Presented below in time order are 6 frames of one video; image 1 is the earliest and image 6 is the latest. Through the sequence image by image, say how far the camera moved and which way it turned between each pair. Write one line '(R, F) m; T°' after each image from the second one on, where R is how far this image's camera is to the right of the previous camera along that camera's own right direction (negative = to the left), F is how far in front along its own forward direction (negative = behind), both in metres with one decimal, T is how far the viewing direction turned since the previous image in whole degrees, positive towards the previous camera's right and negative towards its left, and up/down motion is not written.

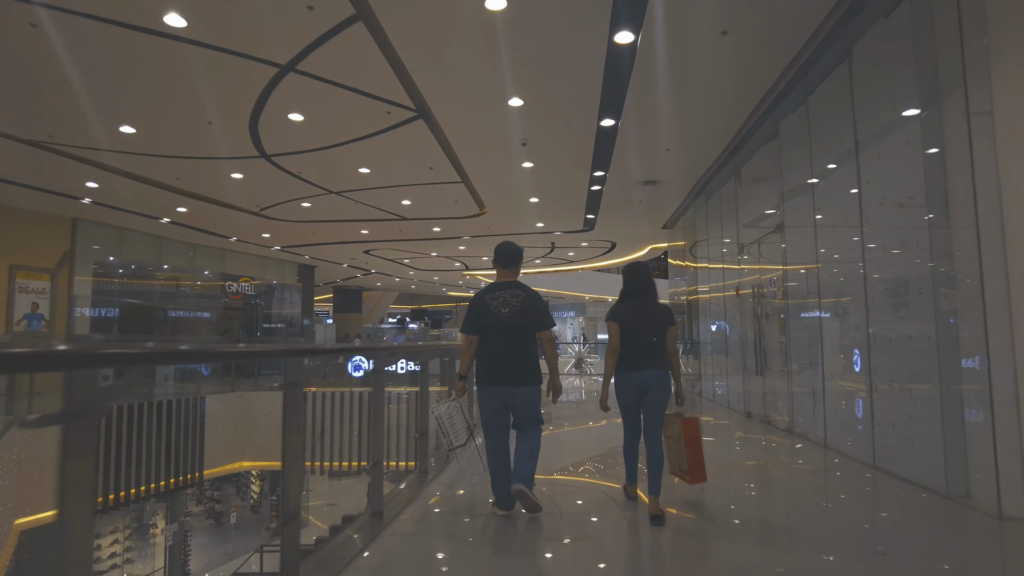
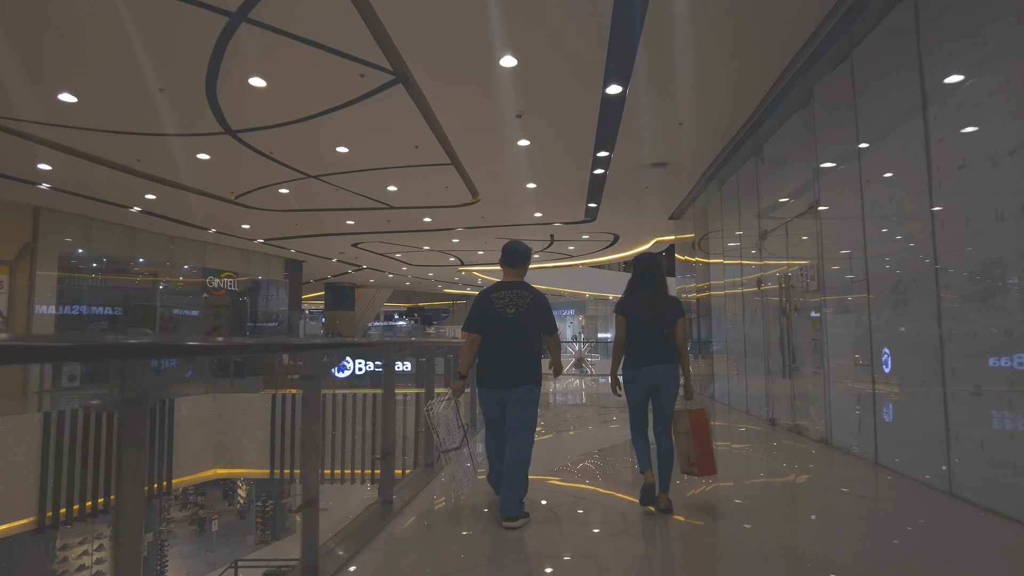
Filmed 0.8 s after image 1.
(0.0, +0.3) m; 0°
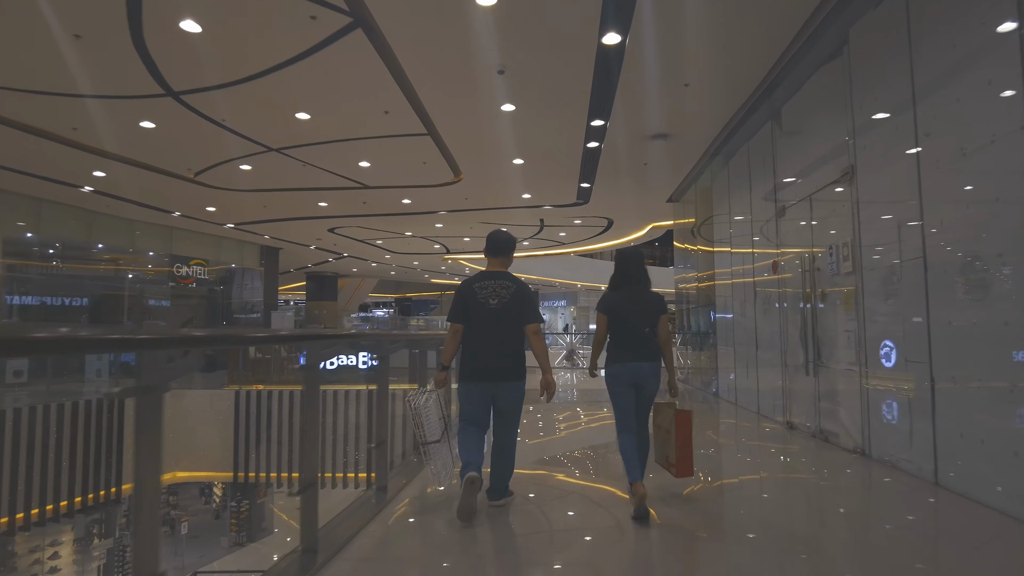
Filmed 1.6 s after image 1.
(0.0, +0.4) m; +1°
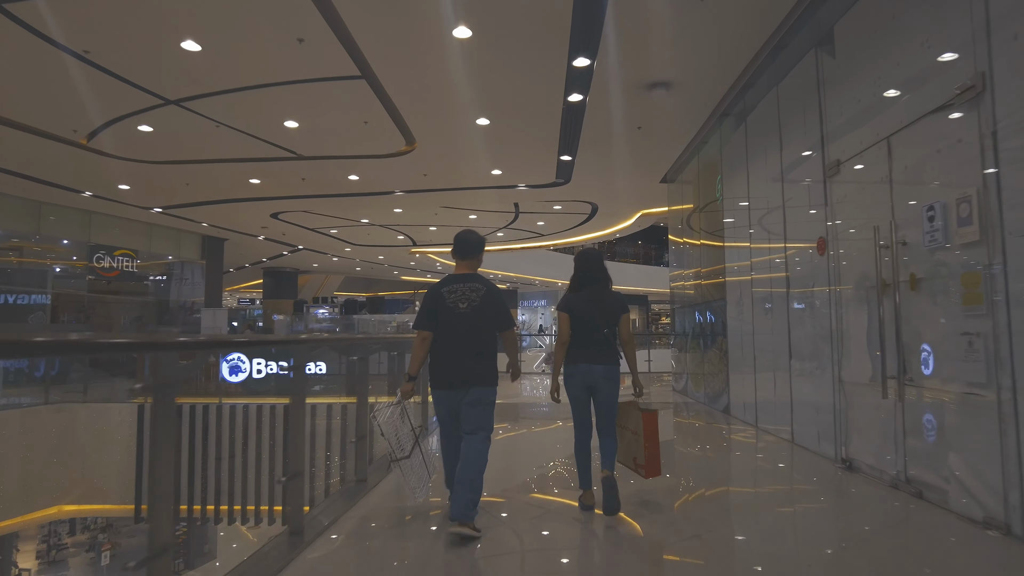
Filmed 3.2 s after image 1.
(+0.1, +0.7) m; +2°
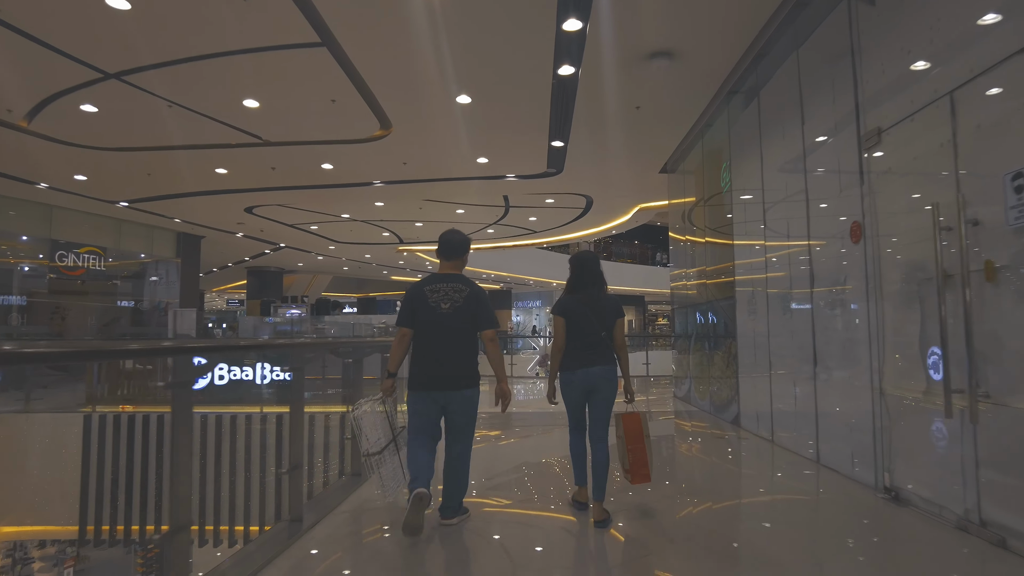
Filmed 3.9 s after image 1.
(0.0, +0.3) m; 0°
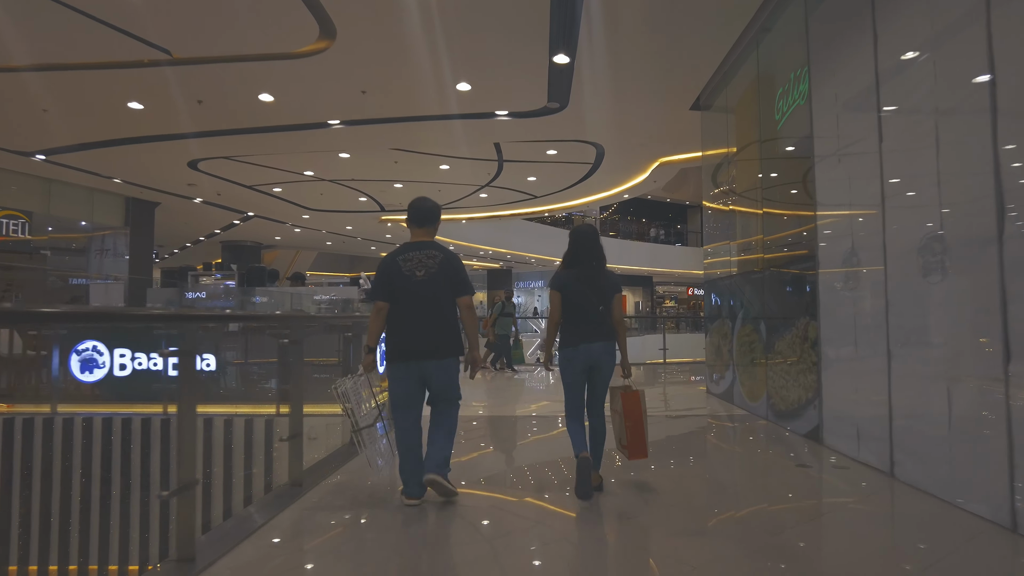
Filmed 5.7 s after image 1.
(+0.1, +0.8) m; 0°
